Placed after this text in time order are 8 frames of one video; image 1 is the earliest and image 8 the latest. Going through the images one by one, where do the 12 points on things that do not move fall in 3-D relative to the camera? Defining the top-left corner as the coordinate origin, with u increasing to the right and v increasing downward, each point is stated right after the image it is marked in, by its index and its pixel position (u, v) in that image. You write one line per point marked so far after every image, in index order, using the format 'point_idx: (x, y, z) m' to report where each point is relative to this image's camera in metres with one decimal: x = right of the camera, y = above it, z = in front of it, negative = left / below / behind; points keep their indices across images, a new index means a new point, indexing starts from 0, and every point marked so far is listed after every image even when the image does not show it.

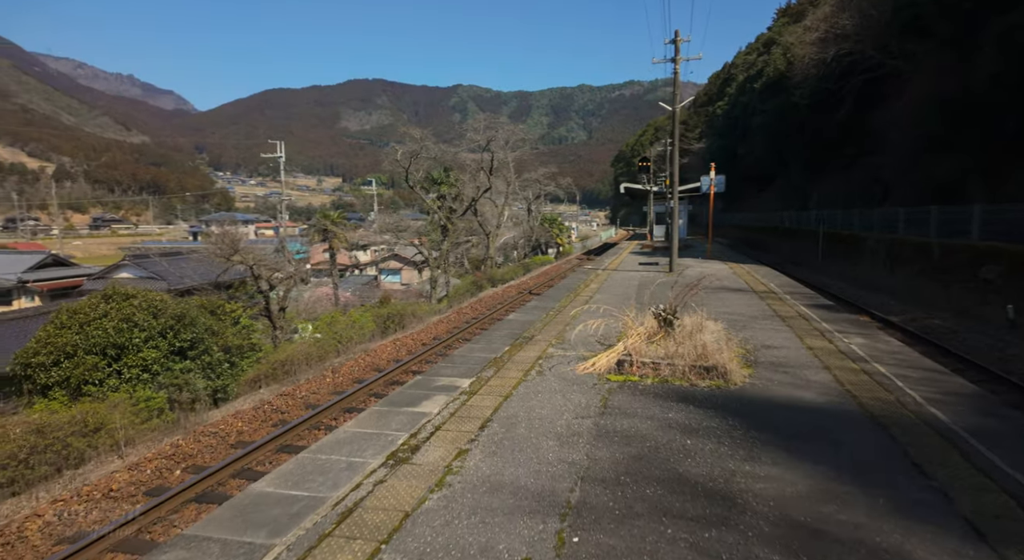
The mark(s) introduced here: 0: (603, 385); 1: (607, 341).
0: (+0.7, -0.8, +4.9) m
1: (+0.9, -0.6, +6.0) m
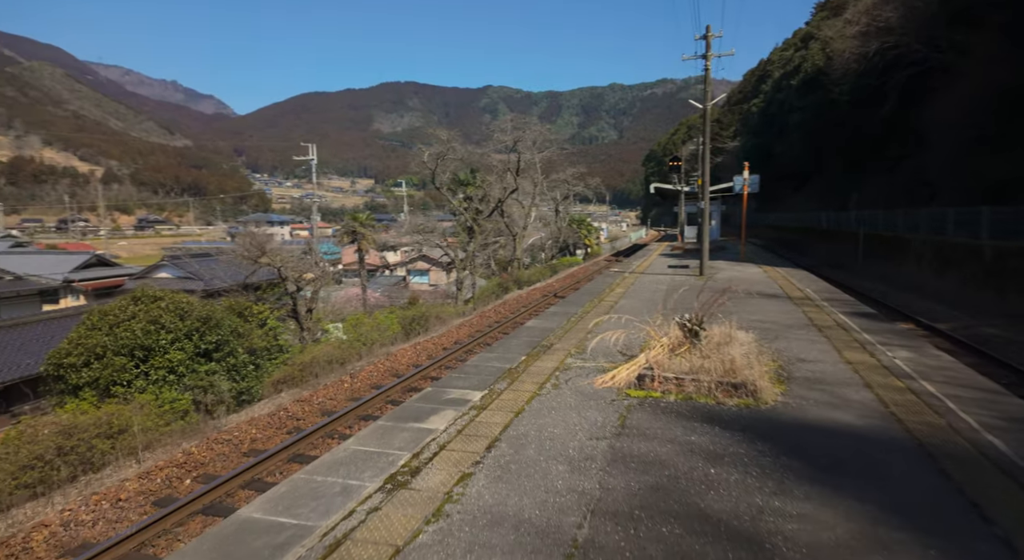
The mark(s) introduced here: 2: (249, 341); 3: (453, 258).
0: (+0.7, -0.8, +4.5) m
1: (+1.0, -0.6, +5.7) m
2: (-4.7, -1.1, +12.2) m
3: (-1.7, +0.6, +18.8) m
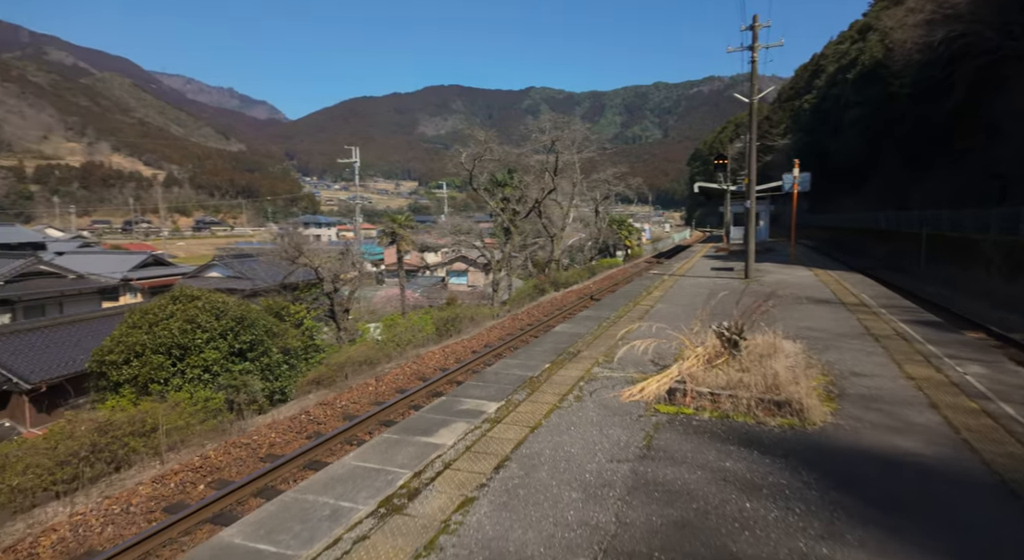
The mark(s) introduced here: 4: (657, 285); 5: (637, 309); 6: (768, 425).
0: (+0.8, -0.9, +4.1) m
1: (+1.2, -0.7, +5.2) m
2: (-4.1, -1.1, +12.1) m
3: (-0.7, +0.6, +18.5) m
4: (+2.6, -0.1, +11.9) m
5: (+1.6, -0.4, +8.6) m
6: (+1.5, -0.8, +3.8) m
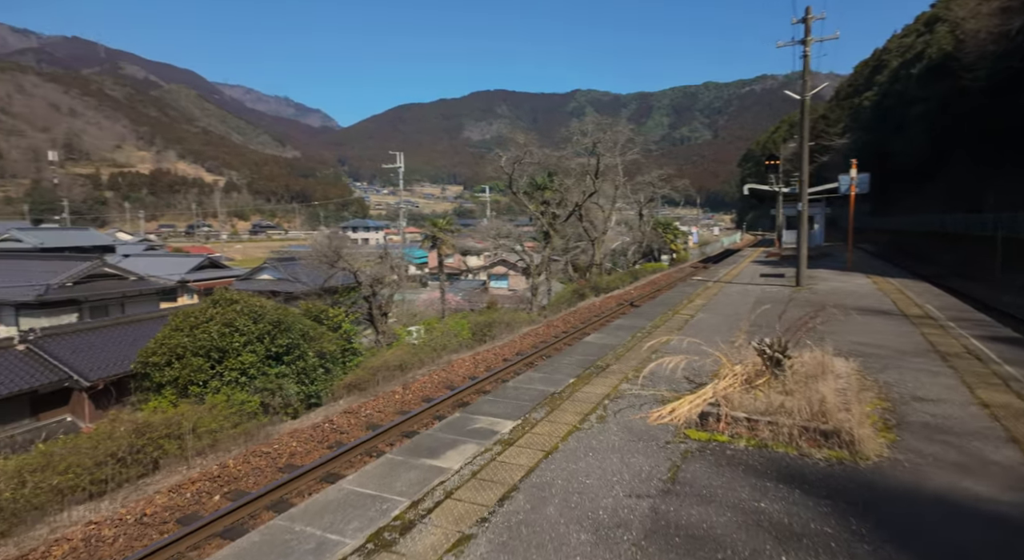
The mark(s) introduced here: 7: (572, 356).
0: (+0.9, -0.9, +3.6) m
1: (+1.3, -0.7, +4.8) m
2: (-3.4, -1.1, +12.0) m
3: (+0.5, +0.4, +18.1) m
4: (+3.2, -0.2, +11.3) m
5: (+2.0, -0.5, +8.1) m
6: (+1.5, -0.9, +3.3) m
7: (+0.6, -0.7, +6.1) m
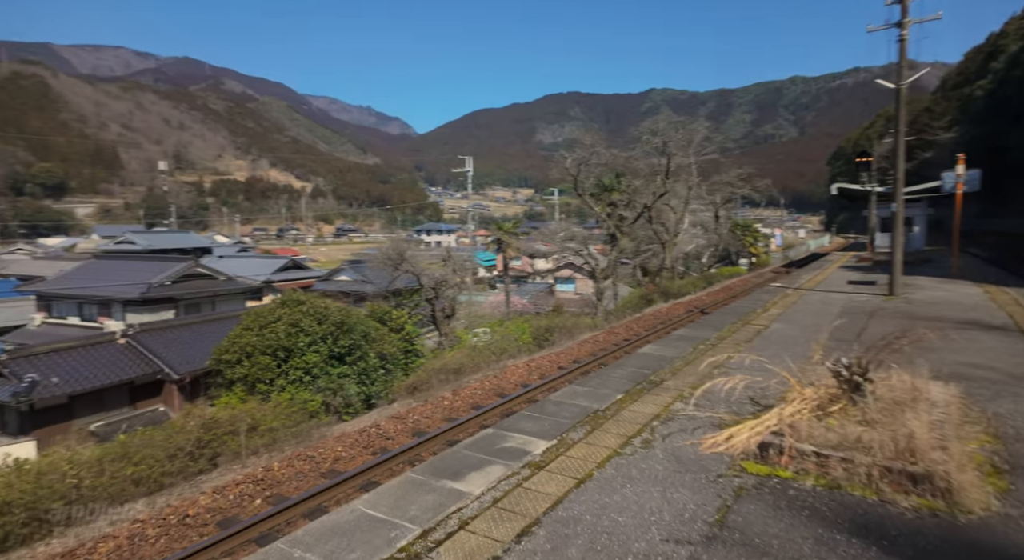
0: (+1.0, -0.9, +3.1) m
1: (+1.6, -0.8, +4.2) m
2: (-2.3, -1.2, +11.9) m
3: (+2.2, +0.3, +17.6) m
4: (+4.2, -0.3, +10.5) m
5: (+2.6, -0.5, +7.4) m
6: (+1.6, -0.9, +2.8) m
7: (+1.0, -0.7, +5.6) m
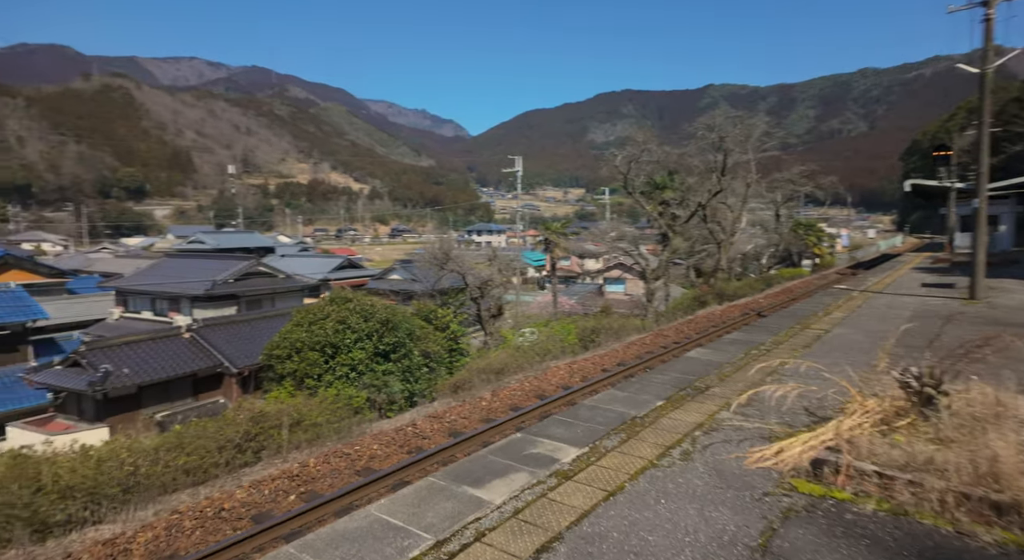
0: (+1.1, -0.9, +2.8) m
1: (+1.8, -0.8, +3.8) m
2: (-1.6, -1.1, +11.8) m
3: (+3.5, +0.3, +17.1) m
4: (+4.9, -0.4, +9.9) m
5: (+3.1, -0.6, +7.0) m
6: (+1.7, -0.9, +2.4) m
7: (+1.3, -0.7, +5.3) m
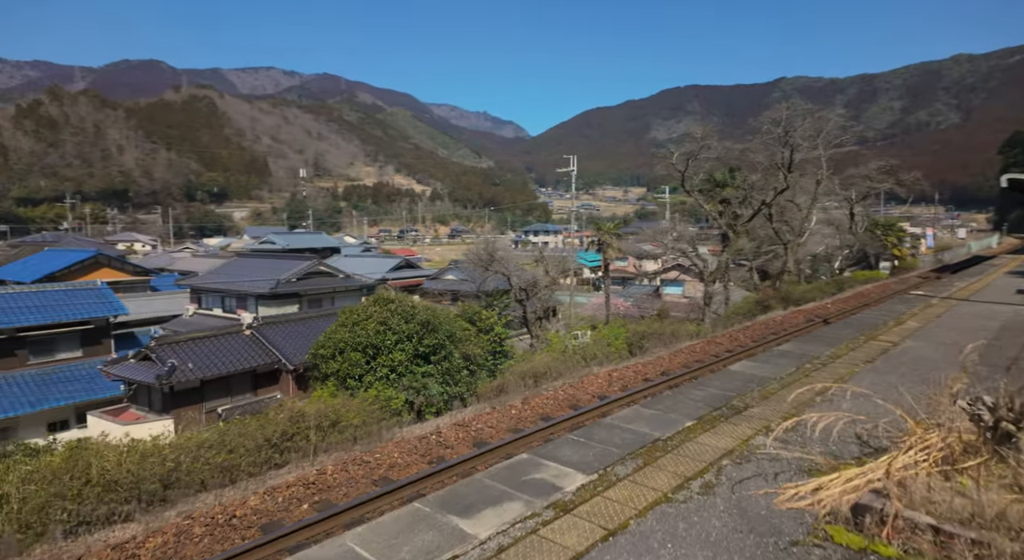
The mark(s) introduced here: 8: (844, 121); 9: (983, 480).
0: (+1.1, -1.0, +2.4) m
1: (+1.8, -0.8, +3.3) m
2: (-0.8, -1.1, +11.6) m
3: (+4.7, +0.2, +16.4) m
4: (+5.5, -0.4, +9.1) m
5: (+3.4, -0.6, +6.3) m
6: (+1.6, -1.0, +1.9) m
7: (+1.4, -0.8, +4.8) m
8: (+8.7, +4.1, +17.7) m
9: (+1.8, -0.8, +2.6) m
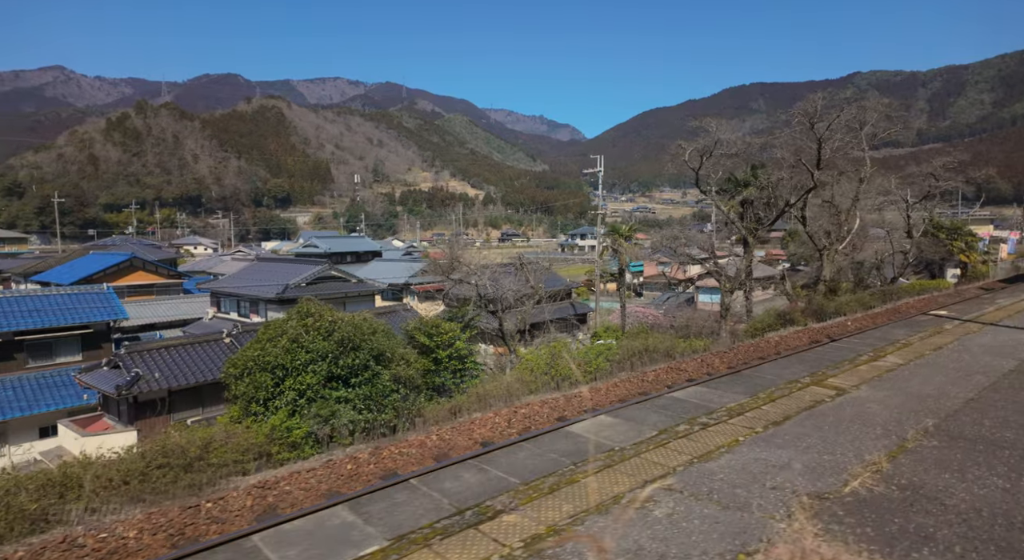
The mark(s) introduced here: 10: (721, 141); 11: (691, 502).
0: (-0.7, -1.1, +0.9) m
1: (+0.1, -1.0, +1.8) m
2: (-1.7, -1.3, +10.2) m
3: (+4.2, 0.0, +14.6) m
4: (+4.3, -0.6, +7.2) m
5: (+2.0, -0.8, +4.6) m
6: (-0.2, -1.1, +0.4) m
7: (-0.1, -0.9, +3.3) m
8: (+8.4, +3.9, +15.5) m
9: (+0.1, -0.9, +1.0) m
10: (+3.8, +2.8, +13.2) m
11: (+0.8, -0.9, +2.8) m
